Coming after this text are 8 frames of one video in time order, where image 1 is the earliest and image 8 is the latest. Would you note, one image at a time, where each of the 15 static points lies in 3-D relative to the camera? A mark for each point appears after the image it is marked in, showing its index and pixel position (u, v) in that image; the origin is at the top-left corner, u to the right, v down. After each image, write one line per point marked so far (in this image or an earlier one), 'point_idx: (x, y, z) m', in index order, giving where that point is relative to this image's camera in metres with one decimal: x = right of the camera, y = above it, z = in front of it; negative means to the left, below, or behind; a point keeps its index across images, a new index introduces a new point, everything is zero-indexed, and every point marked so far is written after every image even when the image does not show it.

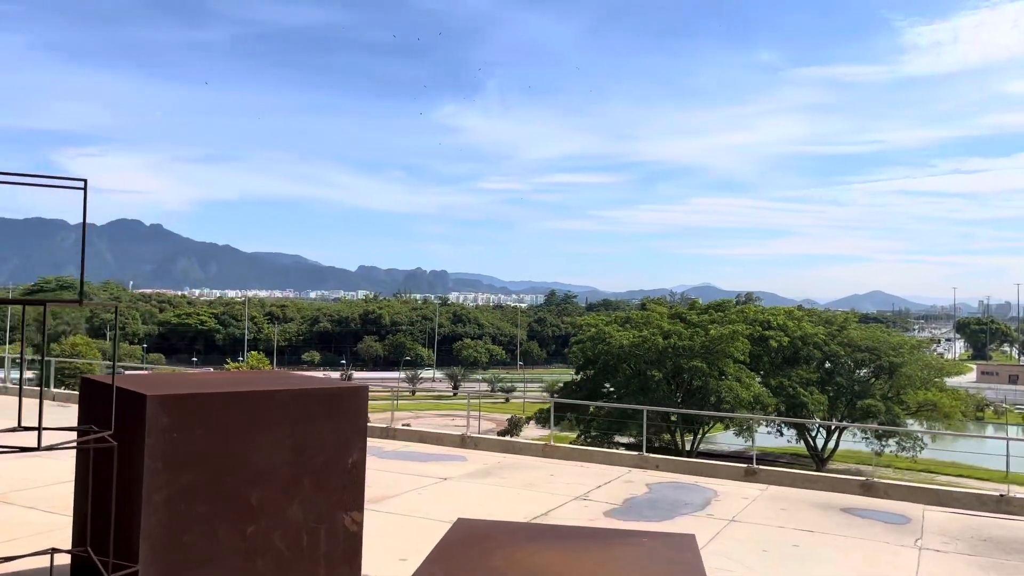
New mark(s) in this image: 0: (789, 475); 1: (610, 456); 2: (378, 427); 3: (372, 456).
0: (+2.9, -2.0, +8.5) m
1: (+1.1, -2.0, +9.6) m
2: (-1.8, -1.9, +11.1) m
3: (-1.4, -1.6, +7.9) m
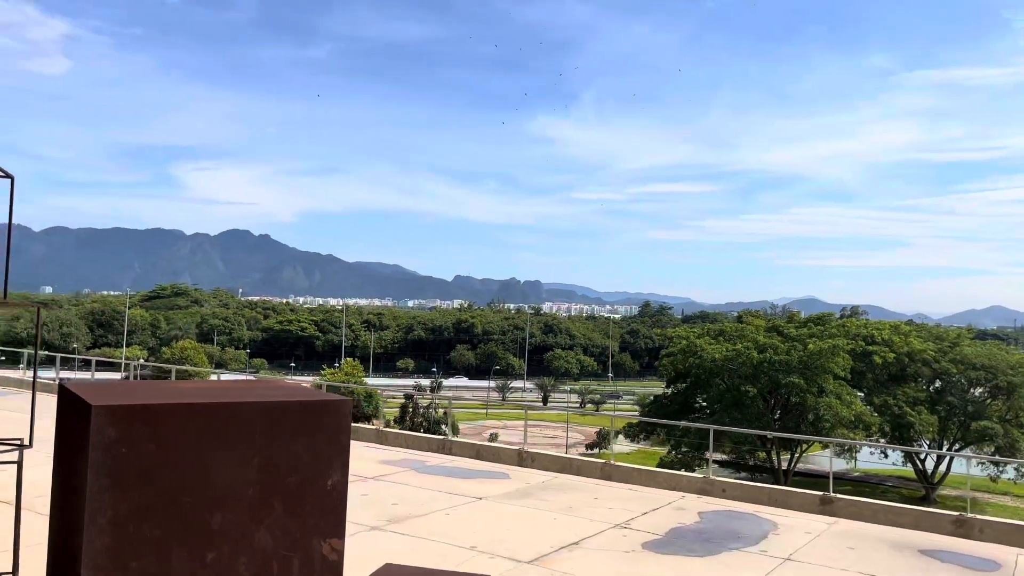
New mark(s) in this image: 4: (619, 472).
0: (+3.4, -2.1, +7.7) m
1: (+1.8, -2.1, +8.9) m
2: (-1.0, -2.0, +10.8) m
3: (-0.9, -1.7, +7.5) m
4: (+1.2, -2.1, +9.3) m
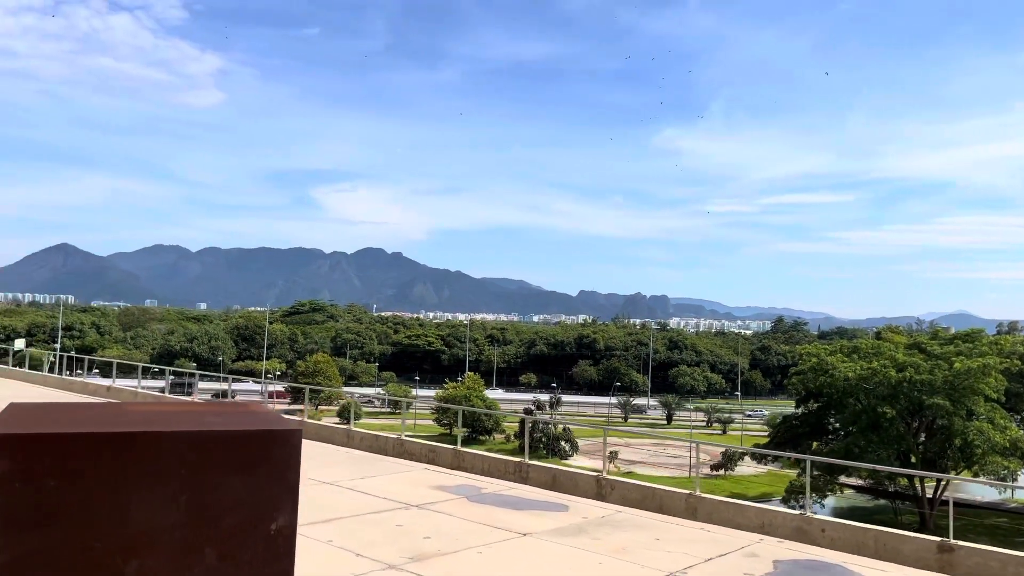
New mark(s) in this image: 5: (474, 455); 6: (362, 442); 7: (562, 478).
0: (+3.9, -2.2, +6.5) m
1: (+2.5, -2.2, +8.0) m
2: (0.0, -2.2, +10.3) m
3: (-0.4, -1.8, +7.0) m
4: (+2.0, -2.2, +8.4) m
5: (-0.5, -2.2, +10.7) m
6: (-2.2, -2.3, +12.1) m
7: (+0.6, -2.2, +9.6) m
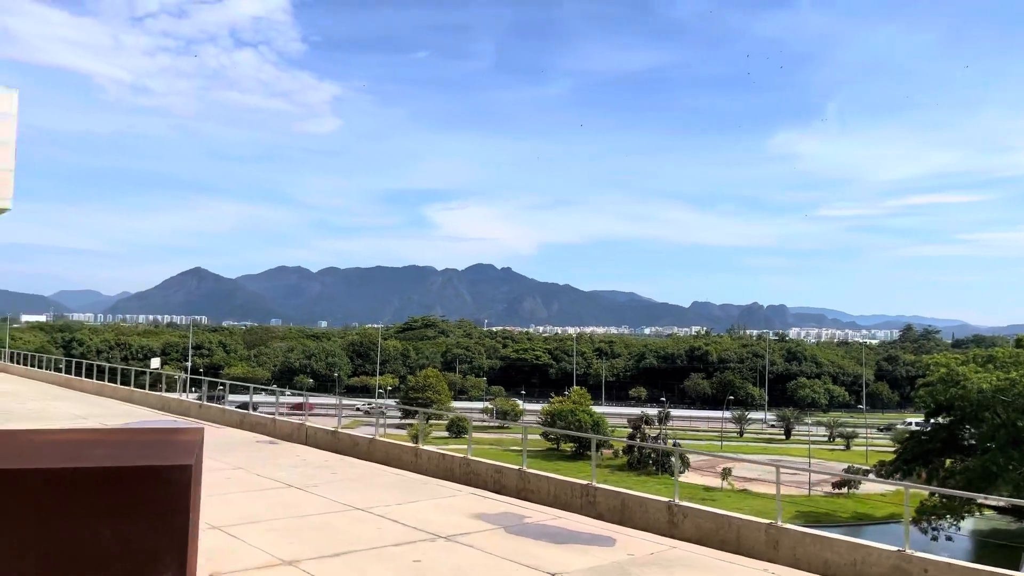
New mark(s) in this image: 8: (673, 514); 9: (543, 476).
0: (+4.1, -2.1, +5.3) m
1: (+2.9, -2.2, +7.0) m
2: (+0.8, -2.3, +9.5) m
3: (-0.1, -1.9, +6.4) m
4: (+2.5, -2.3, +7.5) m
5: (+0.3, -2.3, +10.0) m
6: (-1.2, -2.5, +11.7) m
7: (+1.3, -2.3, +8.8) m
8: (+1.7, -2.3, +8.4) m
9: (+0.4, -2.3, +10.0) m
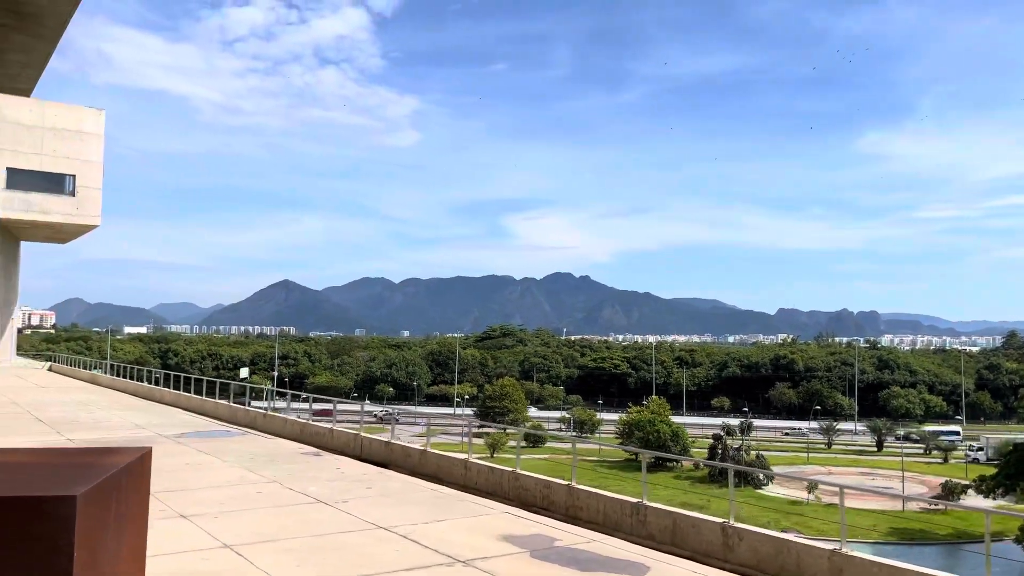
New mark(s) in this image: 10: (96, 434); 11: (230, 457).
0: (+4.2, -2.1, +4.4) m
1: (+3.2, -2.2, +6.2) m
2: (+1.3, -2.4, +9.0) m
3: (+0.1, -1.9, +5.9) m
4: (+2.8, -2.3, +6.7) m
5: (+0.9, -2.4, +9.5) m
6: (-0.4, -2.6, +11.3) m
7: (+1.7, -2.4, +8.2) m
8: (+2.0, -2.4, +7.8) m
9: (+0.9, -2.4, +9.5) m
10: (-6.2, -2.2, +12.1) m
11: (-3.5, -2.1, +10.1) m
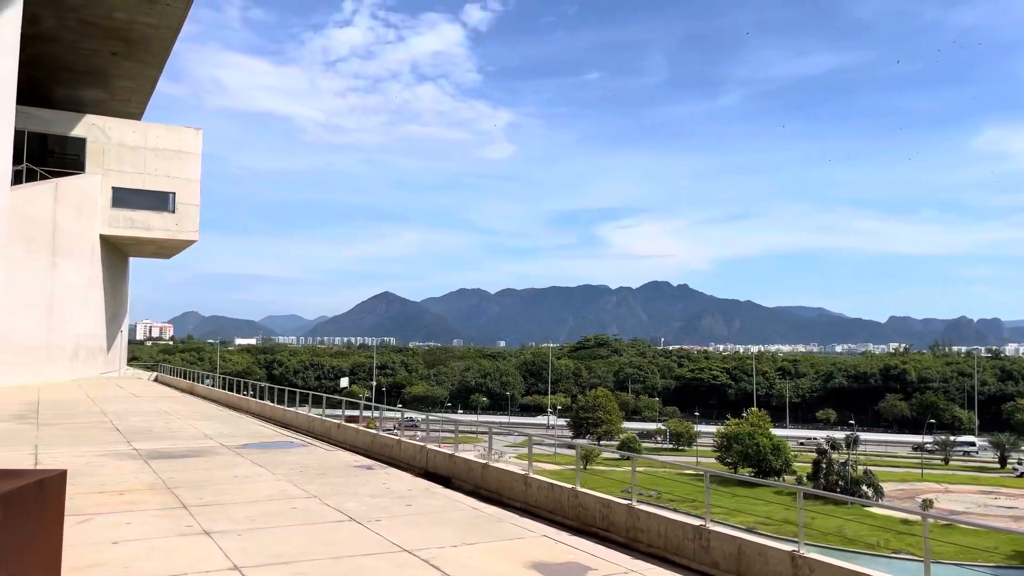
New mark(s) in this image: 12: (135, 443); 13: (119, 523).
0: (+4.2, -2.1, +3.4) m
1: (+3.3, -2.2, +5.3) m
2: (+1.8, -2.4, +8.3) m
3: (+0.3, -1.9, +5.4) m
4: (+3.1, -2.3, +5.9) m
5: (+1.5, -2.4, +8.8) m
6: (+0.4, -2.7, +10.7) m
7: (+2.2, -2.4, +7.5) m
8: (+2.4, -2.4, +7.0) m
9: (+1.5, -2.4, +8.8) m
10: (-5.2, -2.3, +12.2) m
11: (-2.8, -2.2, +9.9) m
12: (-5.8, -2.4, +12.5) m
13: (-3.3, -2.0, +6.8) m
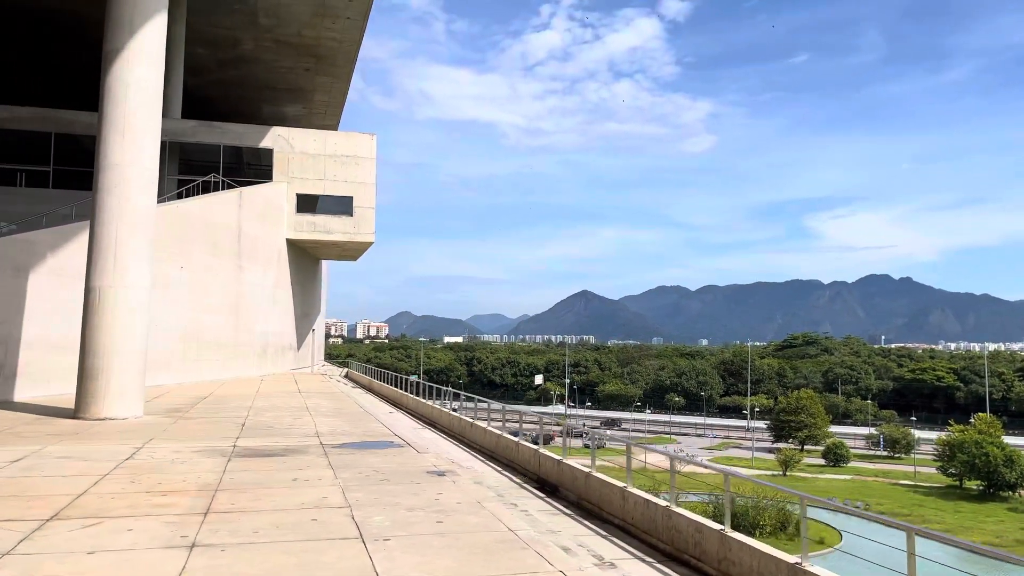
0: (+3.4, -1.9, +1.4) m
1: (+3.0, -2.1, +3.4) m
2: (+2.2, -2.2, +6.6) m
3: (+0.1, -1.8, +4.2) m
4: (+2.9, -2.1, +4.0) m
5: (+2.1, -2.3, +7.2) m
6: (+1.4, -2.5, +9.4) m
7: (+2.4, -2.3, +5.8) m
8: (+2.5, -2.2, +5.2) m
9: (+2.1, -2.3, +7.2) m
10: (-3.6, -2.3, +12.1) m
11: (-1.8, -2.1, +9.3) m
12: (-4.1, -2.3, +12.5) m
13: (-3.1, -1.9, +6.4) m
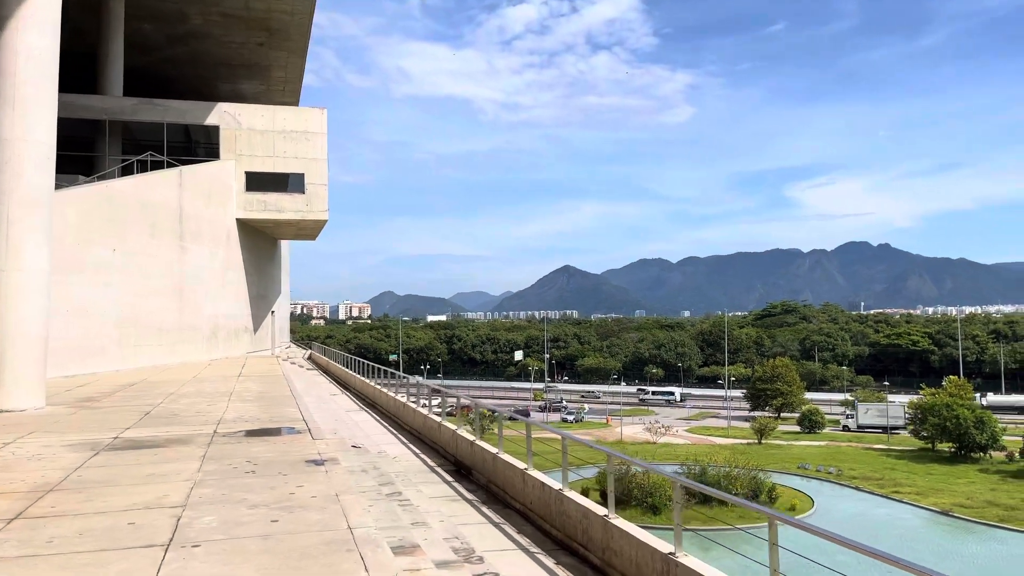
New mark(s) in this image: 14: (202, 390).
0: (+2.3, -1.7, +0.7) m
1: (+1.9, -1.8, +2.7) m
2: (+1.1, -1.9, +5.9) m
3: (-1.0, -1.7, +3.4) m
4: (+1.8, -1.9, +3.3) m
5: (+0.9, -2.0, +6.5) m
6: (+0.2, -2.2, +8.7) m
7: (+1.3, -2.0, +5.1) m
8: (+1.4, -2.0, +4.5) m
9: (+0.9, -2.0, +6.5) m
10: (-4.9, -2.0, +11.3) m
11: (-3.1, -1.8, +8.5) m
12: (-5.4, -2.0, +11.7) m
13: (-4.2, -1.7, +5.6) m
14: (-6.7, -2.2, +17.7) m
